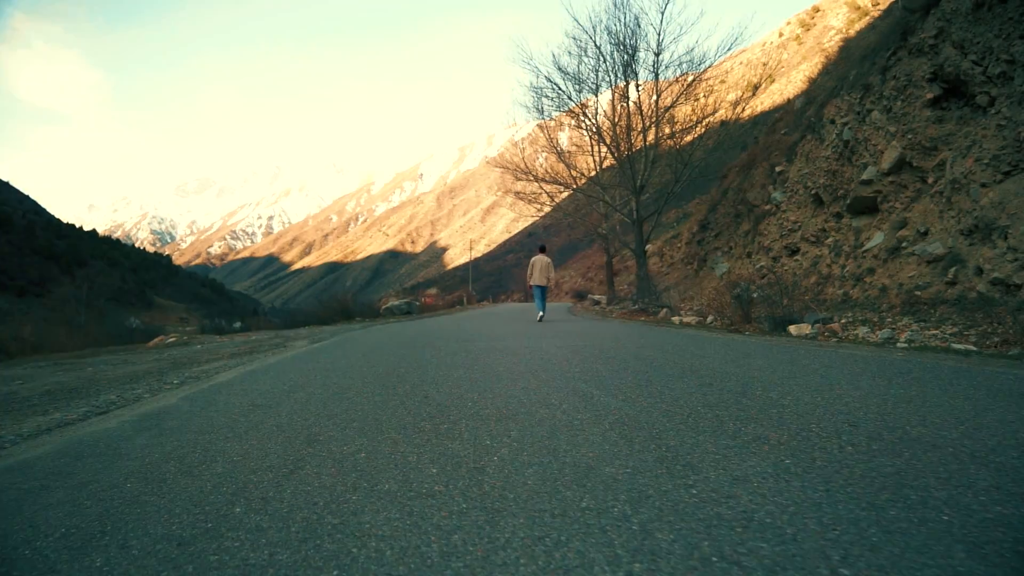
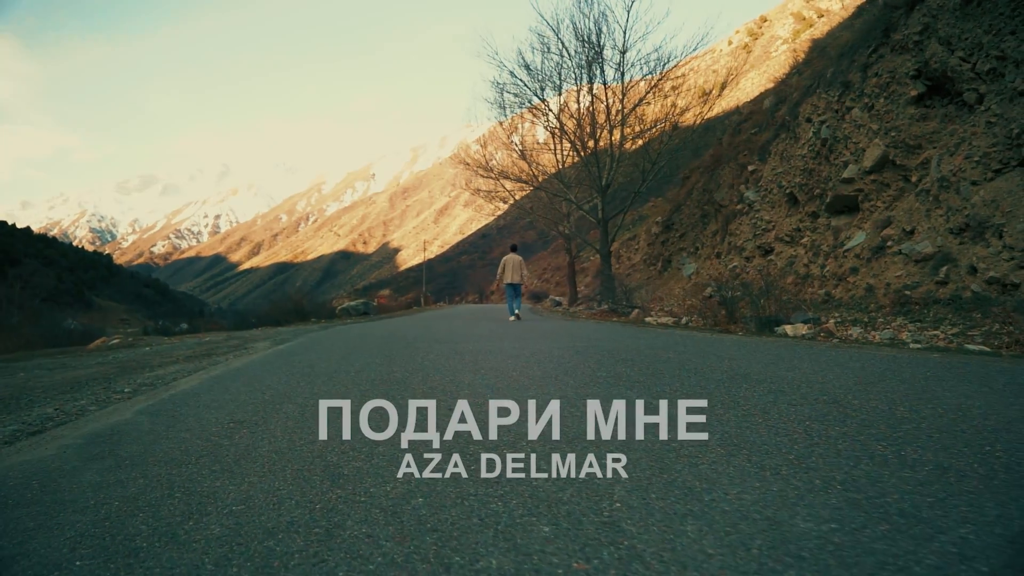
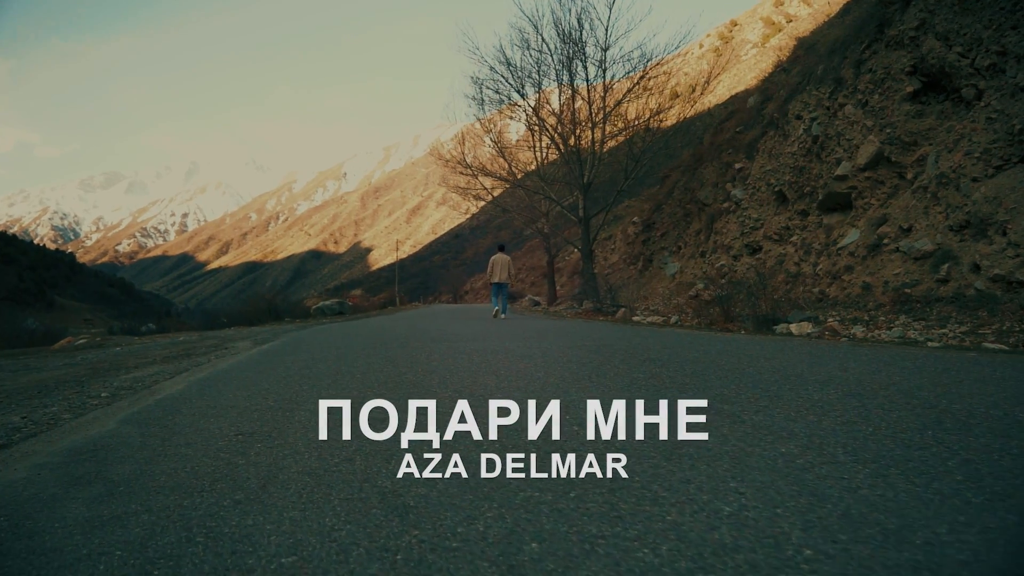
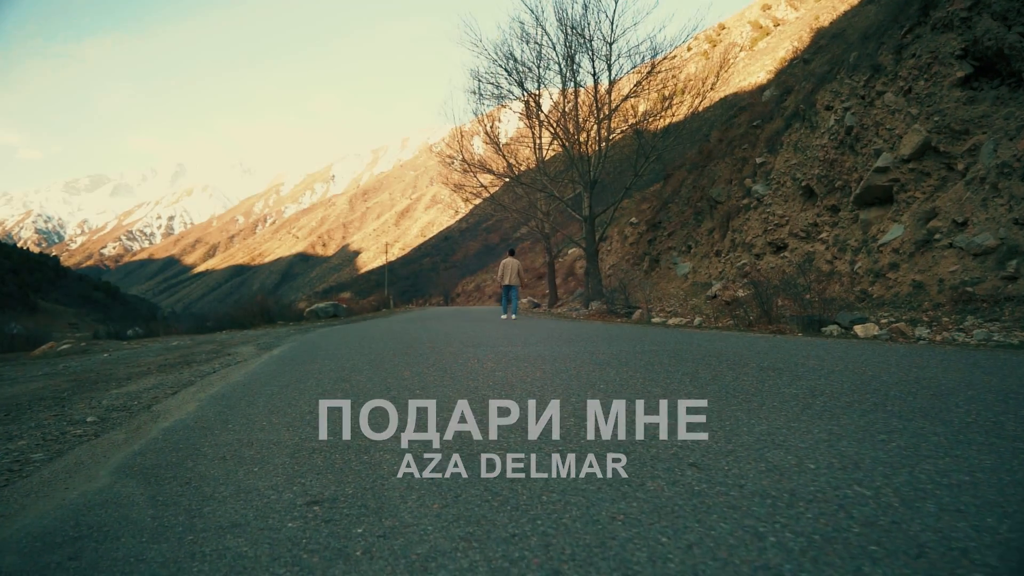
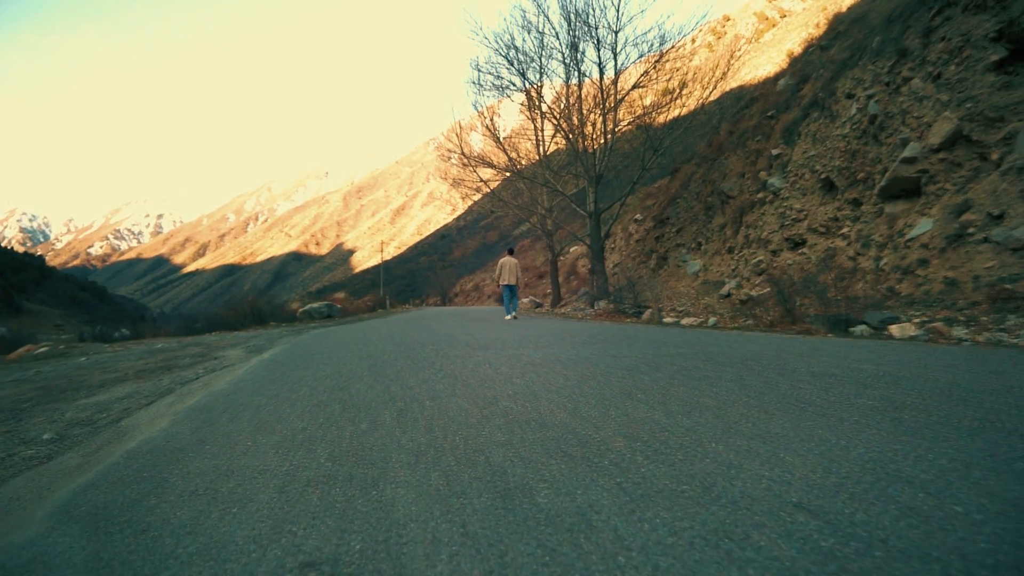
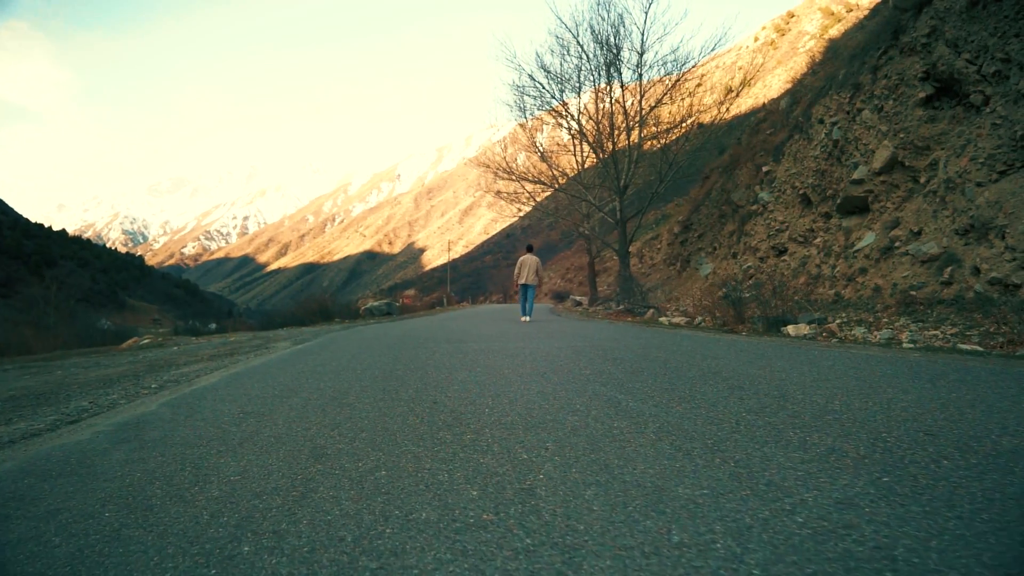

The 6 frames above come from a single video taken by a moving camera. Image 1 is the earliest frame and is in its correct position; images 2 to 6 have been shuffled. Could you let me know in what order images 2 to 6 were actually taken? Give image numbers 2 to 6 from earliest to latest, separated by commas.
6, 2, 3, 4, 5
